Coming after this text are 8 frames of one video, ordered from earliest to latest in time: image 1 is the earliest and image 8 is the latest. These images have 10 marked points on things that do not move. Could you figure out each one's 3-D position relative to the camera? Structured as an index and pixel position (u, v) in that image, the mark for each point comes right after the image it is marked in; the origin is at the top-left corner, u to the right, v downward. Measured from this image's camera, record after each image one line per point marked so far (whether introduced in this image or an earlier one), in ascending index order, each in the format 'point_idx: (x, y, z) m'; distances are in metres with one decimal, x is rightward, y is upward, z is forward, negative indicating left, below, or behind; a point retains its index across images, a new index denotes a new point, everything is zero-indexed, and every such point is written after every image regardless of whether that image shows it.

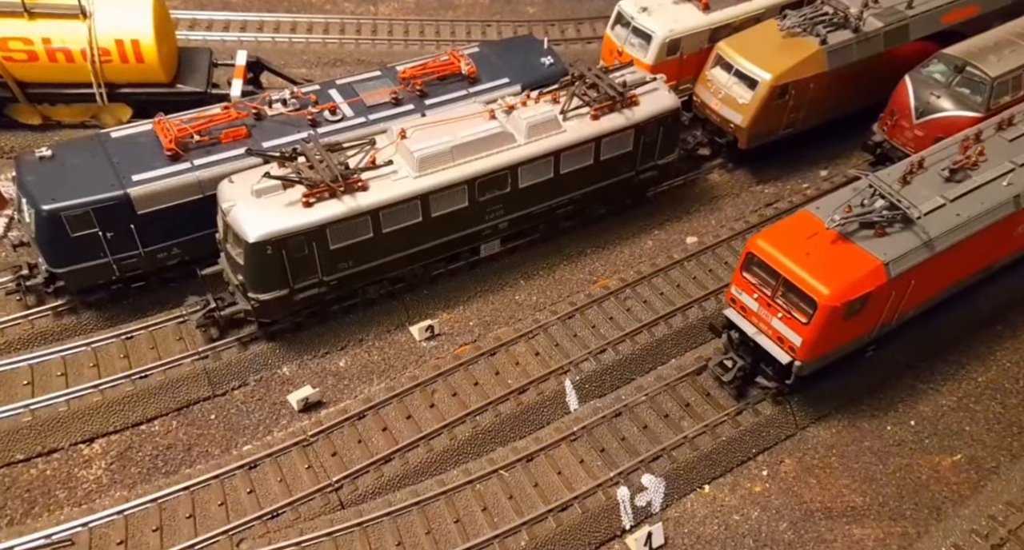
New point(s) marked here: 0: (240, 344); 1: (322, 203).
0: (-4.6, -1.2, +15.1) m
1: (-3.0, +1.2, +14.1) m
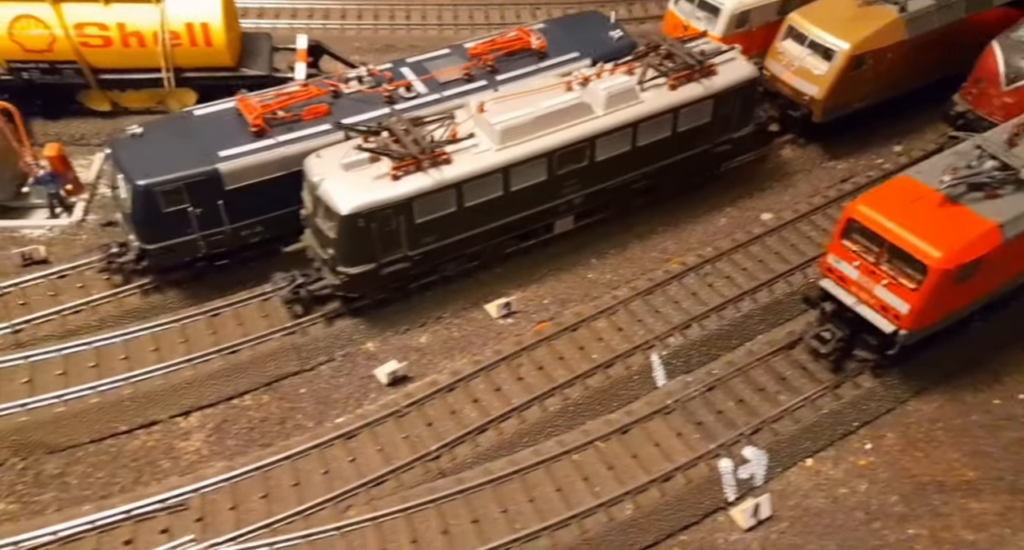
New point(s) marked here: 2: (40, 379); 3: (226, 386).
0: (-3.2, -0.8, +15.1) m
1: (-1.6, +1.6, +14.0) m
2: (-7.2, -1.6, +13.6) m
3: (-4.5, -1.7, +13.9) m
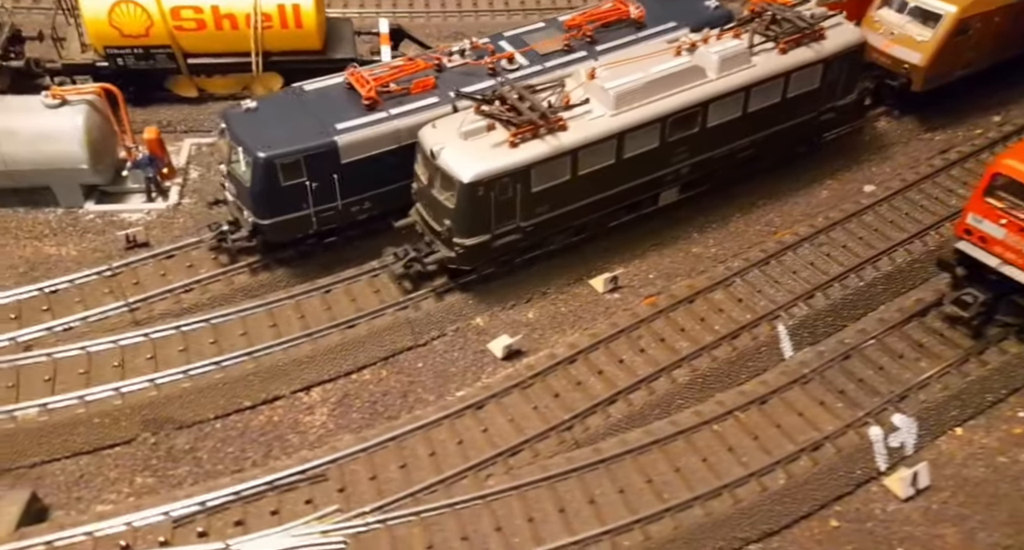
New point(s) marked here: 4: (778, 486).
0: (-1.3, -0.3, +14.9) m
1: (+0.3, +2.1, +13.7) m
2: (-5.4, -1.2, +13.6) m
3: (-2.6, -1.3, +13.8) m
4: (+3.4, -2.6, +11.0) m
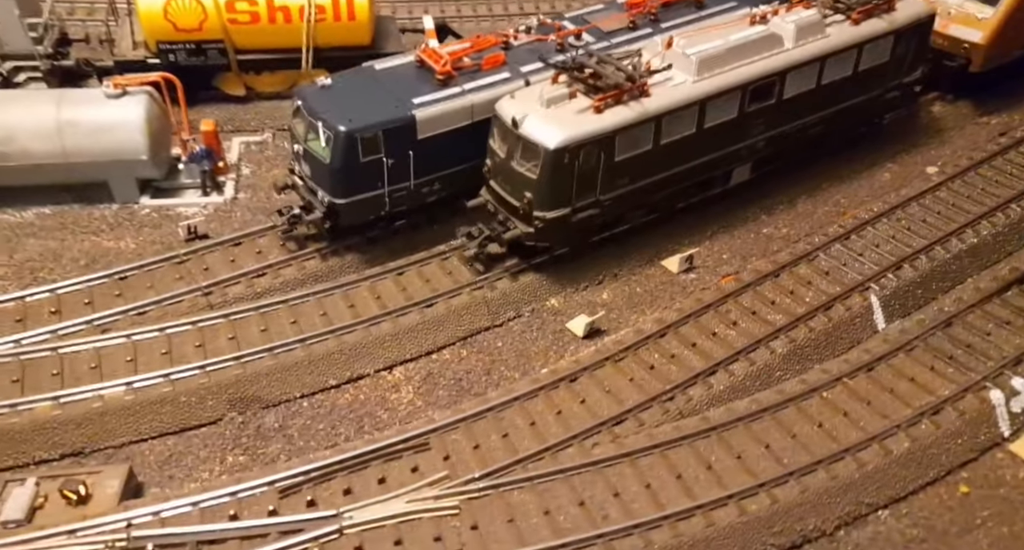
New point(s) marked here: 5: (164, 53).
0: (0.0, 0.0, +14.6) m
1: (+1.5, +2.5, +13.4) m
2: (-4.1, -0.9, +13.3) m
3: (-1.3, -1.0, +13.5) m
4: (+4.7, -2.1, +10.6) m
5: (-7.4, +4.7, +18.8) m
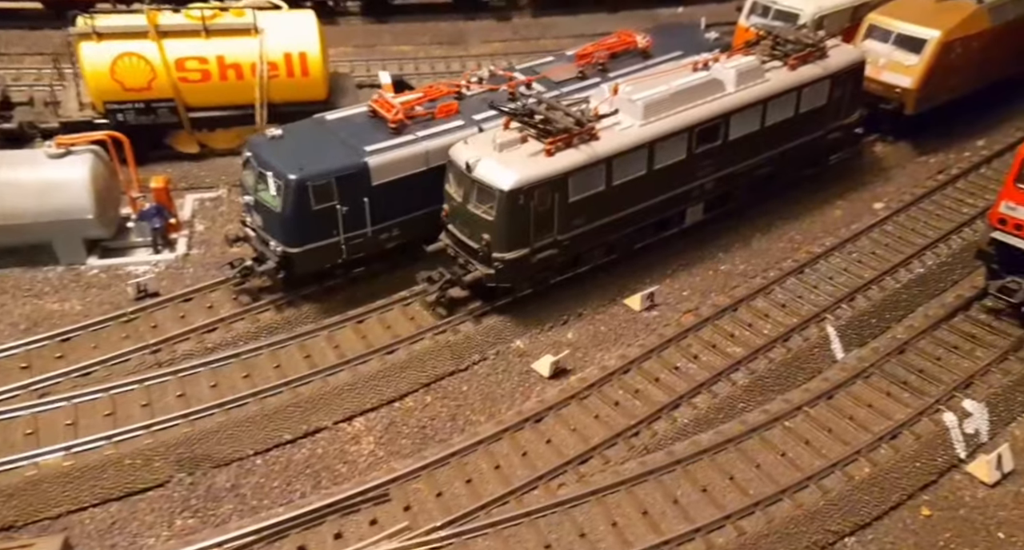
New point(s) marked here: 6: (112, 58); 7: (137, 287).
0: (-0.7, -0.7, +14.5) m
1: (+0.8, +1.9, +13.6) m
2: (-4.7, -1.7, +13.0) m
3: (-1.9, -1.7, +13.3) m
4: (+4.2, -2.4, +10.7) m
5: (-8.5, +3.4, +18.7) m
6: (-8.4, +4.6, +18.7) m
7: (-6.4, -0.2, +15.1) m
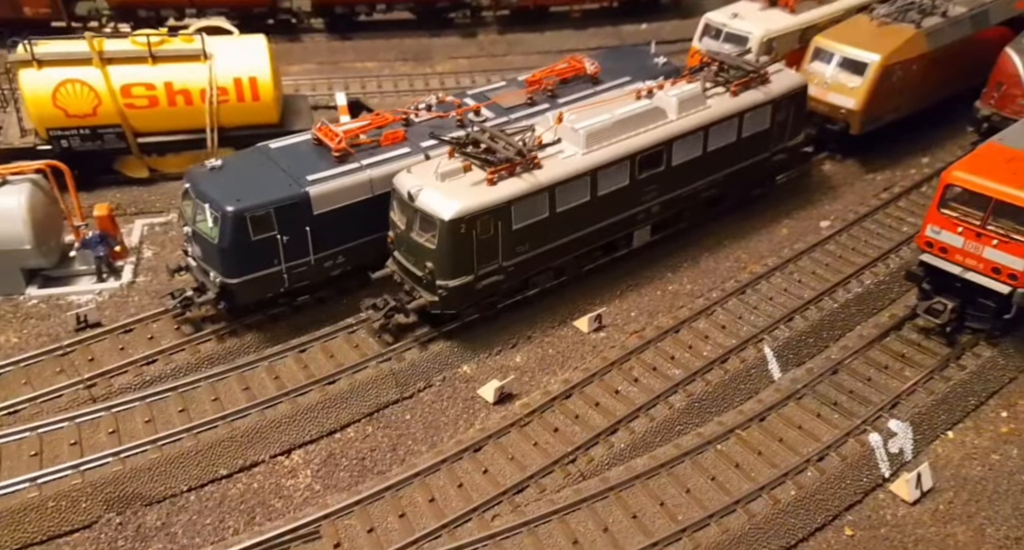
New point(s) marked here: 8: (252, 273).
0: (-1.6, -1.2, +14.7) m
1: (-0.2, +1.5, +13.9) m
2: (-5.5, -2.2, +13.1) m
3: (-2.8, -2.1, +13.4) m
4: (+3.5, -2.7, +11.0) m
5: (-9.5, +2.9, +18.7) m
6: (-9.5, +4.0, +18.7) m
7: (-7.3, -0.7, +15.1) m
8: (-4.1, 0.0, +14.2) m
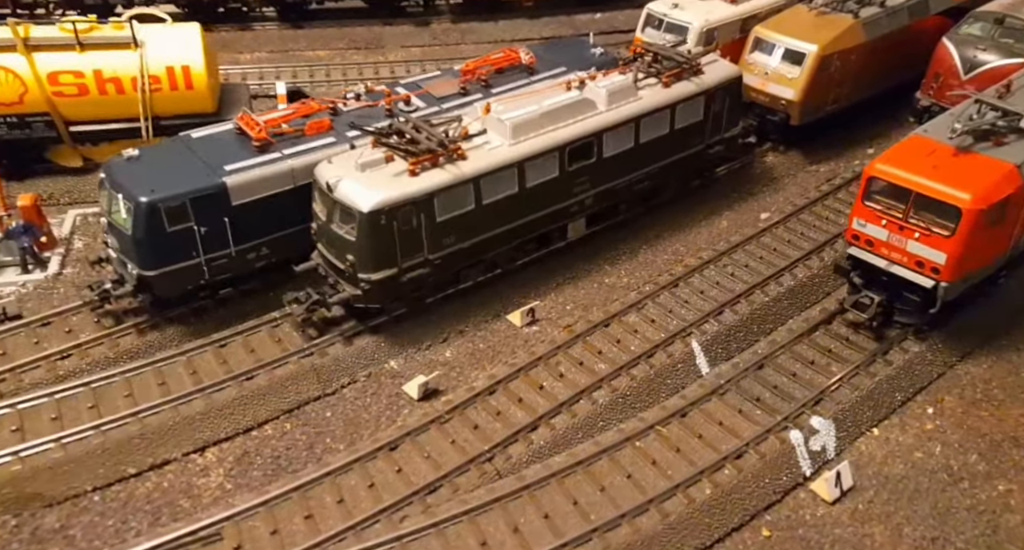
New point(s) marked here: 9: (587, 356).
0: (-2.7, -1.0, +14.3) m
1: (-1.3, +1.6, +13.5) m
2: (-6.6, -2.1, +12.6) m
3: (-3.9, -2.0, +13.0) m
4: (+2.4, -2.7, +10.8) m
5: (-10.8, +3.0, +18.0) m
6: (-10.8, +4.1, +18.0) m
7: (-8.5, -0.6, +14.6) m
8: (-5.3, +0.1, +13.7) m
9: (+1.1, -1.3, +13.6) m
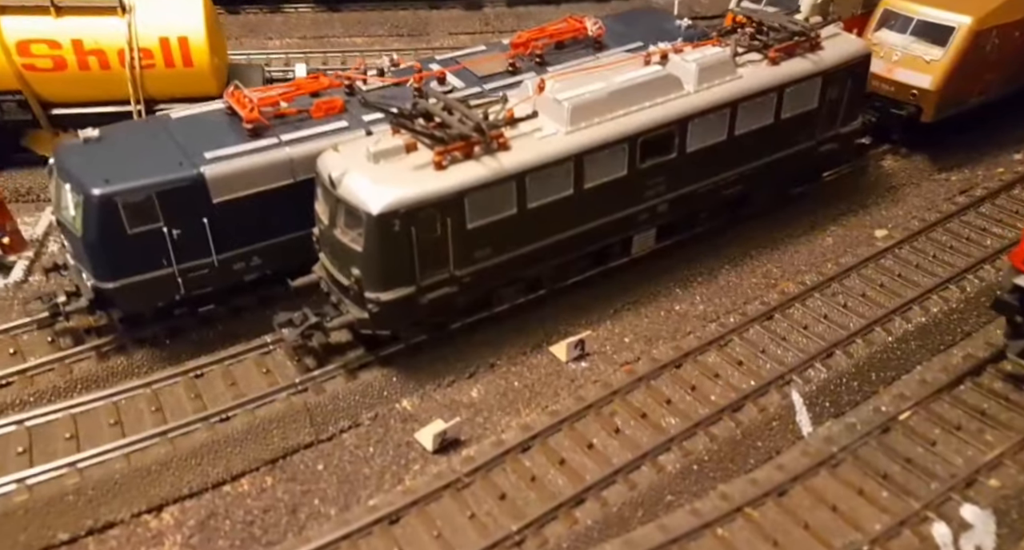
0: (-2.1, -1.3, +11.4) m
1: (-0.7, +1.3, +10.6) m
2: (-6.2, -2.2, +9.9) m
3: (-3.4, -2.2, +10.2) m
4: (+2.7, -3.0, +7.6) m
5: (-9.9, +3.0, +15.7) m
6: (-9.8, +4.1, +15.7) m
7: (-7.9, -0.6, +12.0) m
8: (-4.7, 0.0, +11.0) m
9: (+1.6, -1.6, +10.5) m
